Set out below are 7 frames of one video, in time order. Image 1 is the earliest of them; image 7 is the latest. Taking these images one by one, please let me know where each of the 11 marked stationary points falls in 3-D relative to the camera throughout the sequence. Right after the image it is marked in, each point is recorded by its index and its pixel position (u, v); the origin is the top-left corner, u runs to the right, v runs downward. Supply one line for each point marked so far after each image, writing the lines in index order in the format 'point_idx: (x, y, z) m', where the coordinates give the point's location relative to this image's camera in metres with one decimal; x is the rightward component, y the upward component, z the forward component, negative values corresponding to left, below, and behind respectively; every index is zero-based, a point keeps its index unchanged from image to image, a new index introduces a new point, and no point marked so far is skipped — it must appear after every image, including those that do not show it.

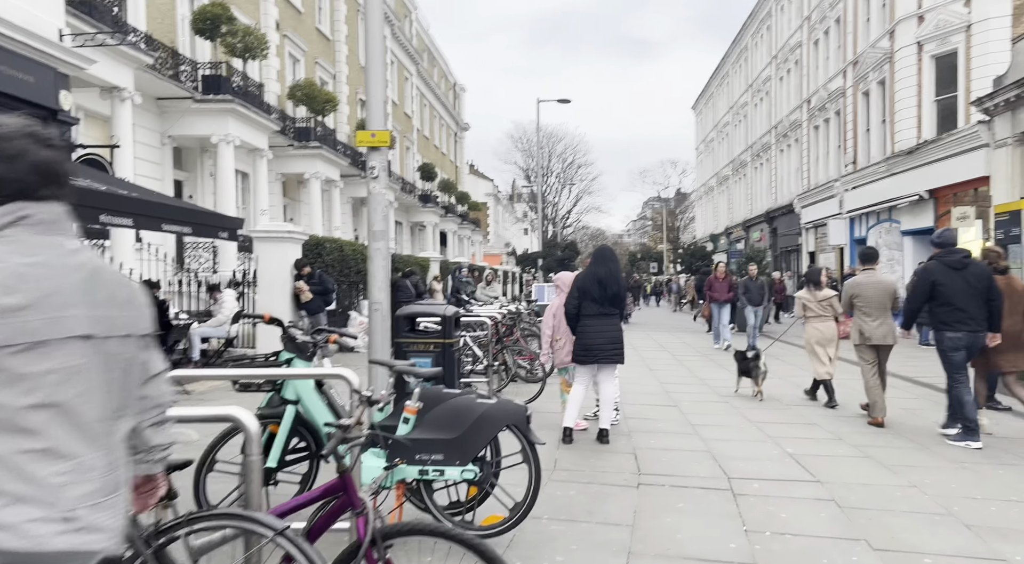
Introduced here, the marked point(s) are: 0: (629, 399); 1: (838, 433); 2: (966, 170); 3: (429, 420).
0: (+1.4, -1.4, +8.8) m
1: (+2.9, -1.4, +6.8) m
2: (+11.6, +2.8, +19.8) m
3: (-0.4, -0.7, +3.7) m
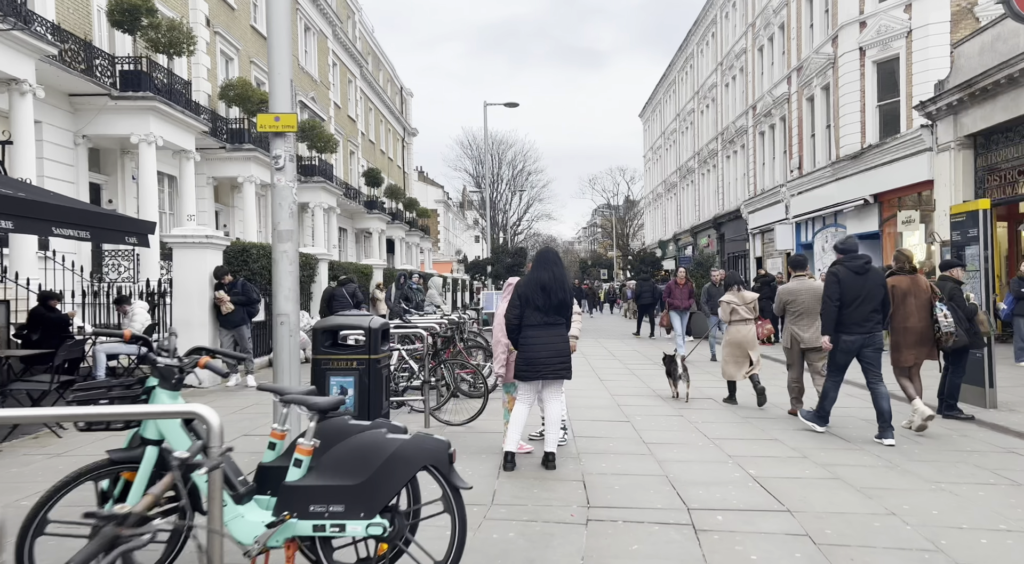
0: (+0.7, -1.4, +8.2) m
1: (+2.4, -1.4, +6.3) m
2: (+10.2, +2.8, +19.9) m
3: (-0.7, -0.7, +3.0) m
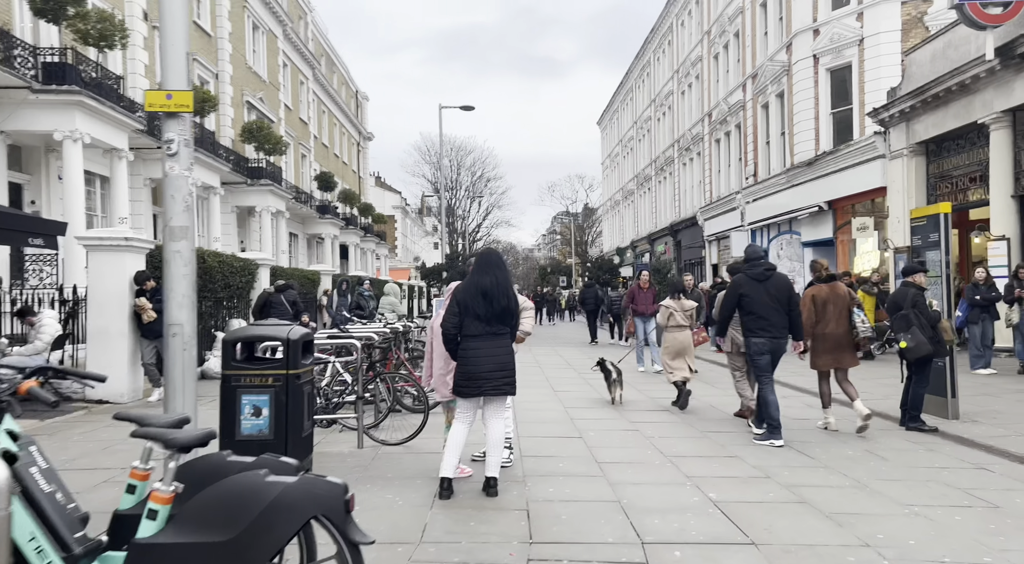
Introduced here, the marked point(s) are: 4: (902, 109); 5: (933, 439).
0: (+0.2, -1.5, +7.7) m
1: (+2.0, -1.4, +5.9) m
2: (+9.0, +2.6, +19.9) m
3: (-1.0, -0.7, +2.4) m
4: (+8.9, +4.0, +17.4) m
5: (+4.0, -1.5, +7.2) m
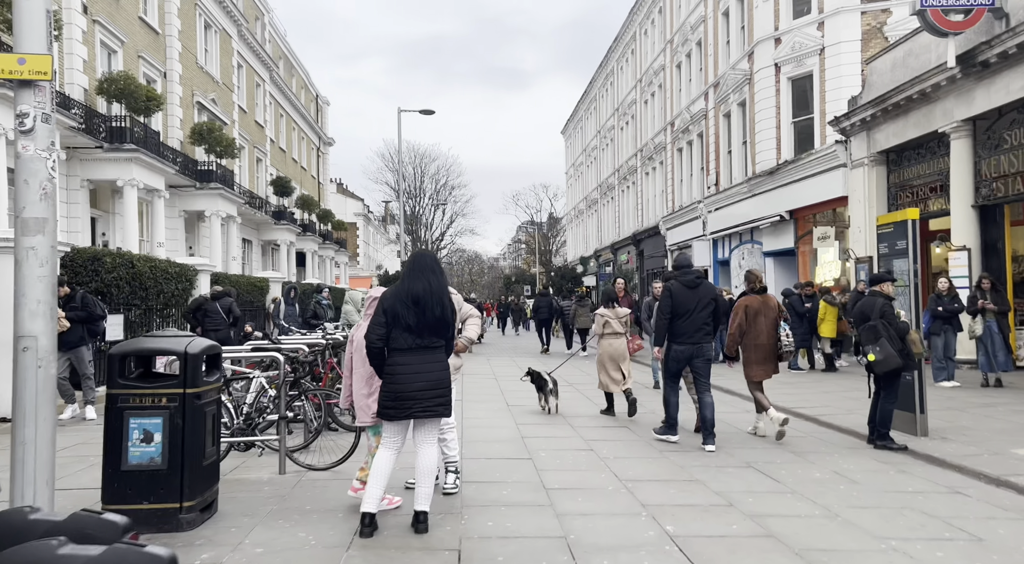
0: (-0.4, -1.6, +7.1) m
1: (+1.5, -1.5, +5.4) m
2: (+8.0, +2.3, +19.7) m
3: (-1.3, -0.7, +1.7) m
4: (+8.0, +3.7, +17.2) m
5: (+3.5, -1.6, +6.8) m
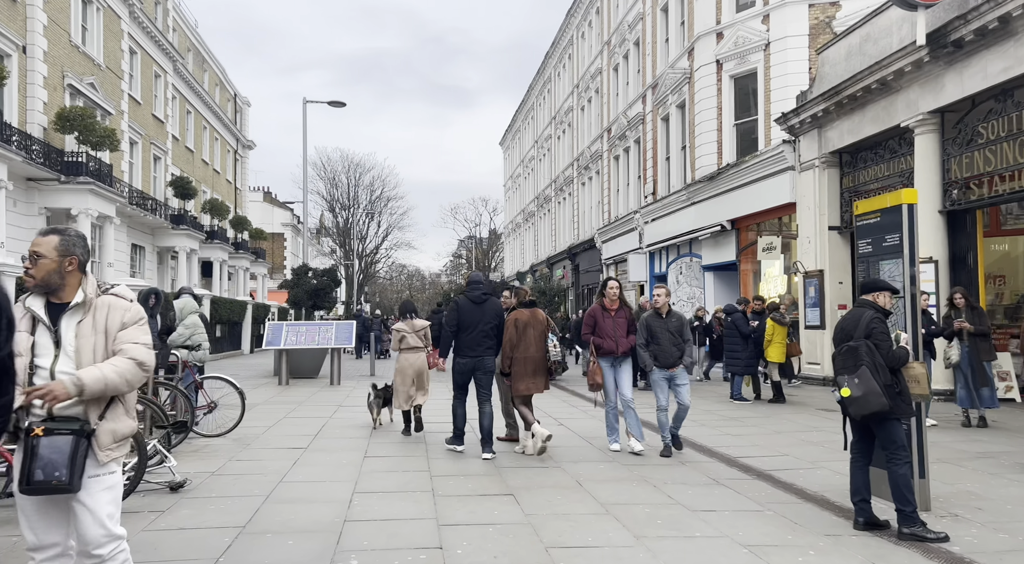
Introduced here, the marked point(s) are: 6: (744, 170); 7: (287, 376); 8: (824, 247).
0: (-1.5, -1.6, +4.4) m
1: (+0.5, -1.5, +2.8) m
2: (+5.8, +1.9, +17.7) m
3: (-2.0, -0.6, -1.0) m
4: (+6.1, +3.4, +15.3) m
5: (+2.3, -1.6, +4.4) m
6: (+5.6, +2.7, +18.5) m
7: (-4.6, -1.9, +15.5) m
8: (+6.3, +0.7, +15.3) m
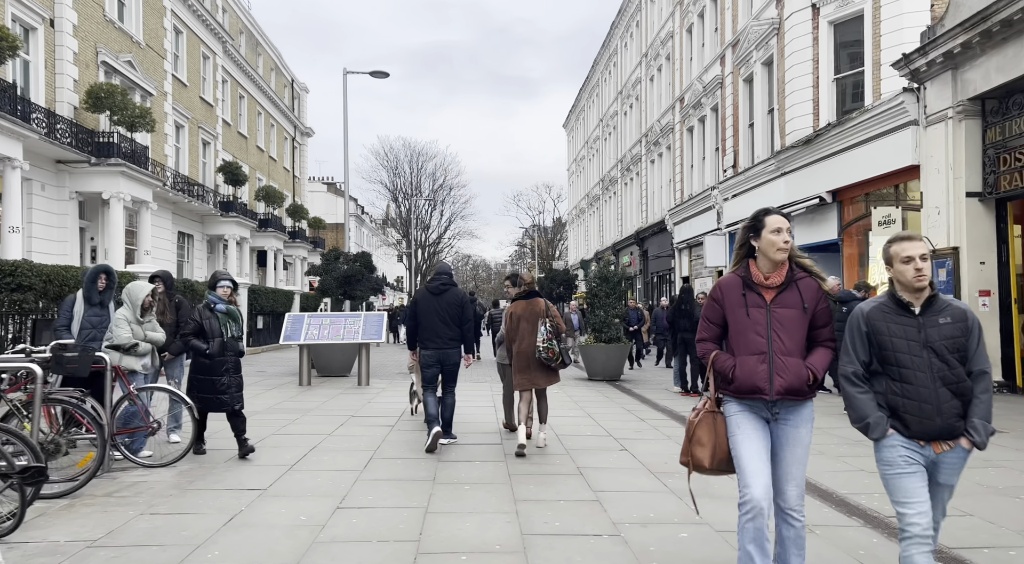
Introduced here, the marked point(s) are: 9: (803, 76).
0: (-1.6, -1.4, +2.1) m
1: (+0.3, -1.4, +0.4) m
2: (+7.0, +2.3, +14.6) m
3: (-2.5, -0.5, -3.2) m
4: (+7.0, +3.7, +12.2) m
5: (+2.3, -1.5, +1.8) m
6: (+6.8, +3.1, +15.4) m
7: (-3.6, -1.7, +13.4) m
8: (+7.2, +1.0, +12.2) m
9: (+6.8, +4.9, +17.8) m
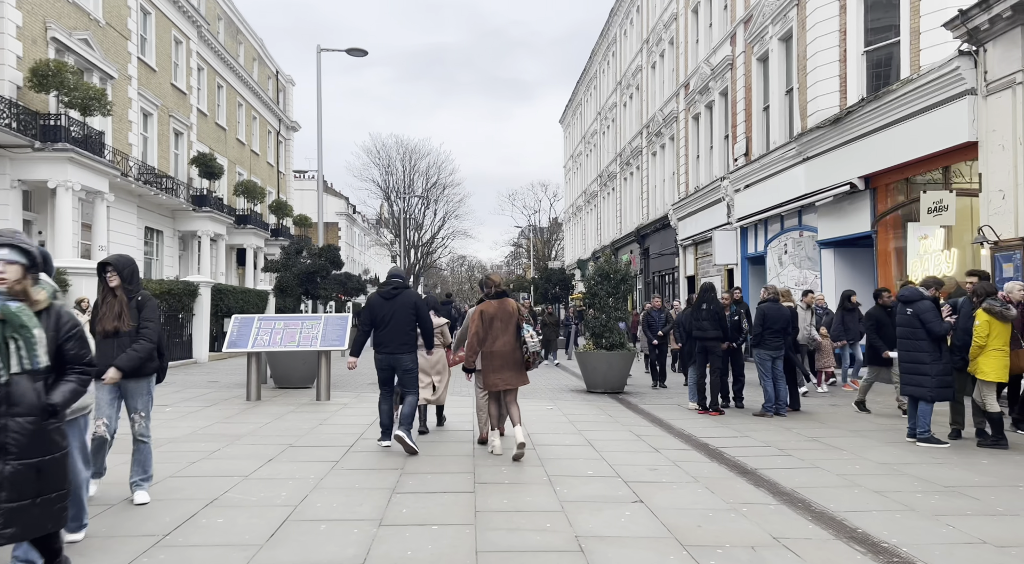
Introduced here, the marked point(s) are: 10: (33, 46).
0: (-1.7, -1.3, +0.1) m
1: (+0.2, -1.3, -1.6) m
2: (+6.8, +2.3, +12.7) m
3: (-2.7, -0.4, -5.2) m
4: (+6.8, +3.8, +10.2) m
5: (+2.2, -1.4, -0.2) m
6: (+6.6, +3.1, +13.4) m
7: (-3.8, -1.6, +11.4) m
8: (+7.0, +1.0, +10.2) m
9: (+6.6, +4.9, +15.9) m
10: (-12.5, +6.2, +19.8) m
